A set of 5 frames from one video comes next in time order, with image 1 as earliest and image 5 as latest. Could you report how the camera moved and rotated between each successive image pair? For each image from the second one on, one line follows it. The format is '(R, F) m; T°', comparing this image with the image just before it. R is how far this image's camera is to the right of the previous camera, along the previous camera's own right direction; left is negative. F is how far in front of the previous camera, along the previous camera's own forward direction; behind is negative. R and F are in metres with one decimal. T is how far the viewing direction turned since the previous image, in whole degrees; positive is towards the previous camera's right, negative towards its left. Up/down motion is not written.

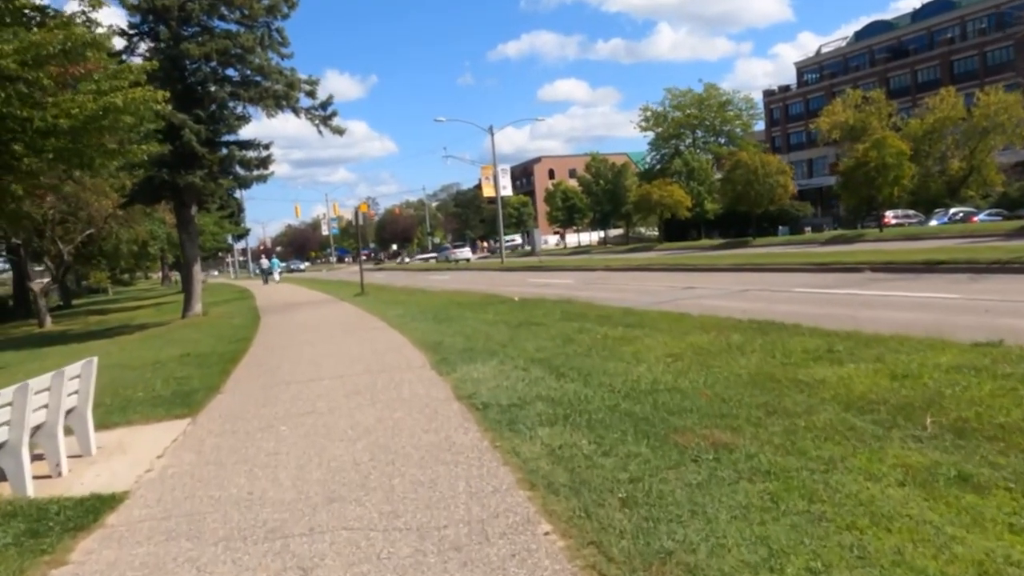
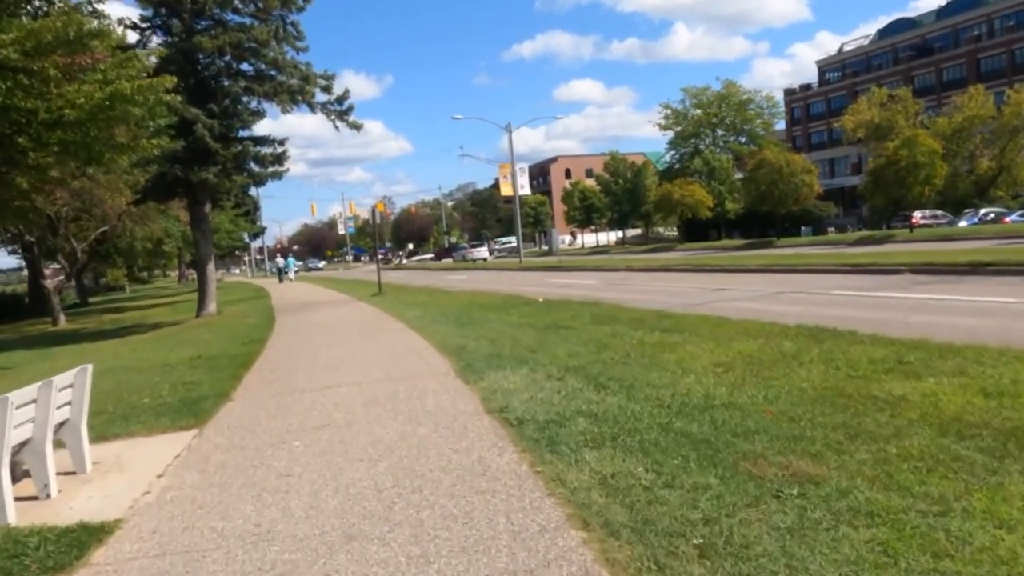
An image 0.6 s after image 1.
(-0.2, +0.8) m; -1°
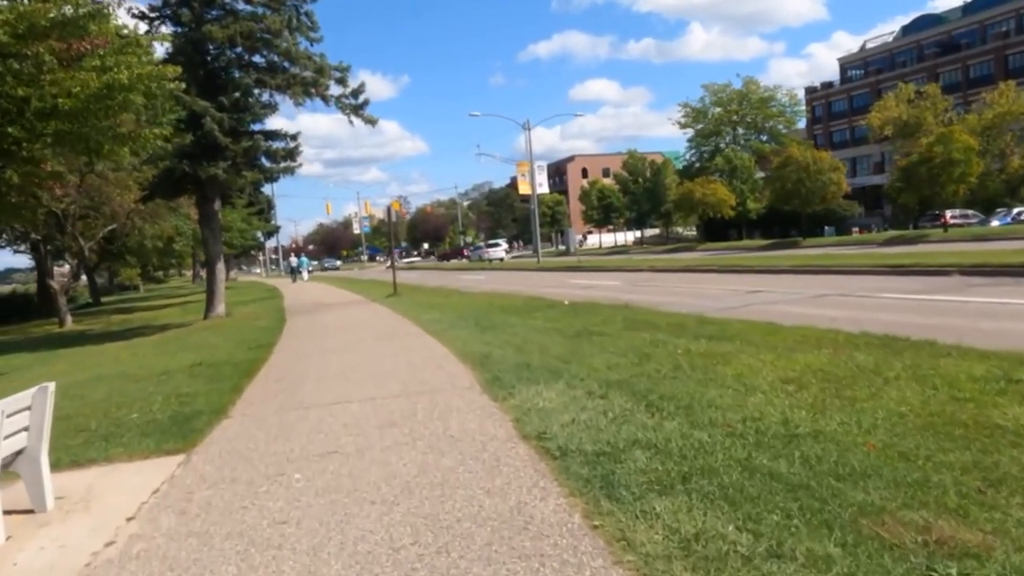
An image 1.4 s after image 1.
(-0.2, +1.2) m; -1°
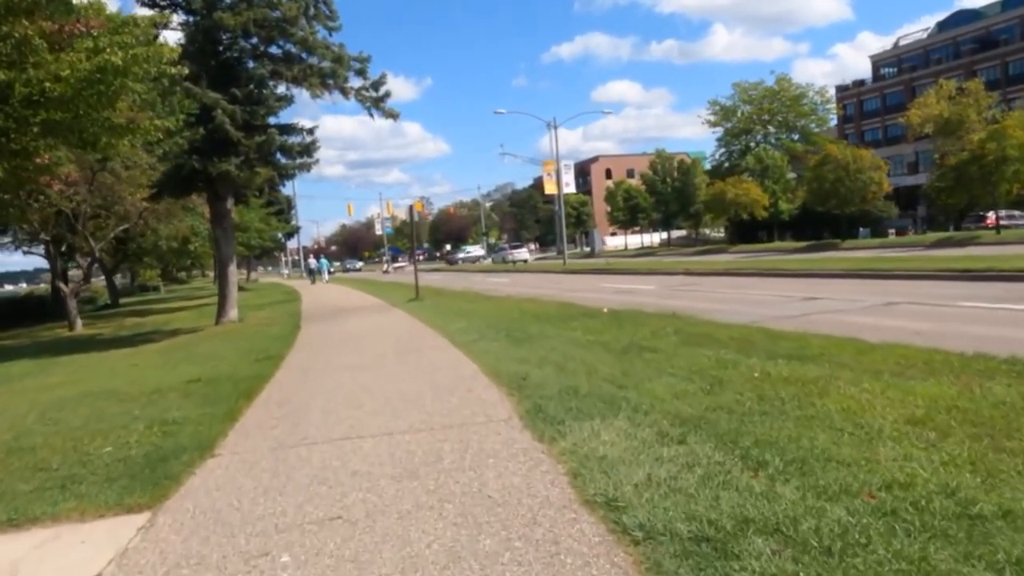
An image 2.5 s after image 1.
(-0.2, +1.7) m; -1°
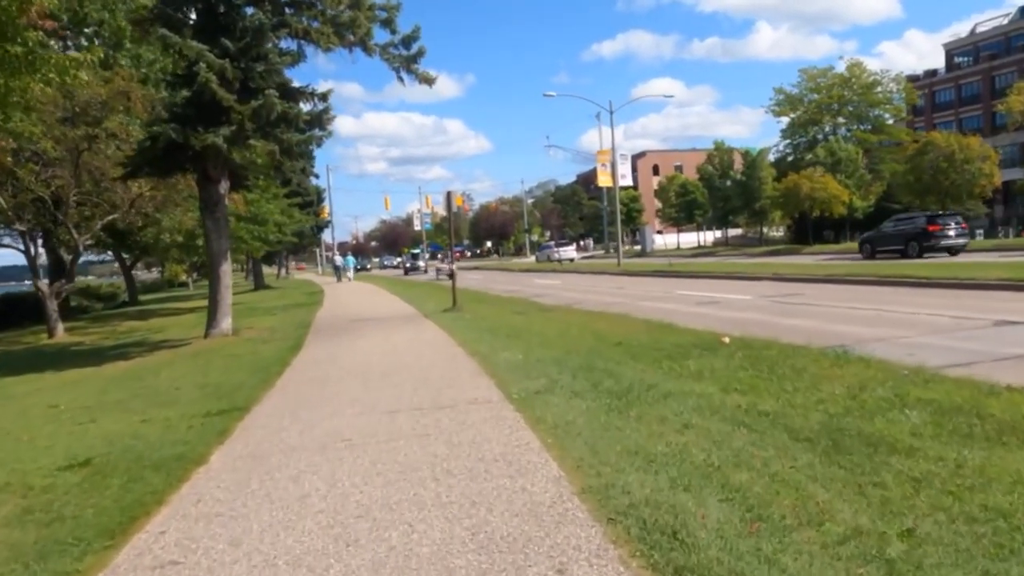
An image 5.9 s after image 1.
(-0.5, +5.3) m; -3°
